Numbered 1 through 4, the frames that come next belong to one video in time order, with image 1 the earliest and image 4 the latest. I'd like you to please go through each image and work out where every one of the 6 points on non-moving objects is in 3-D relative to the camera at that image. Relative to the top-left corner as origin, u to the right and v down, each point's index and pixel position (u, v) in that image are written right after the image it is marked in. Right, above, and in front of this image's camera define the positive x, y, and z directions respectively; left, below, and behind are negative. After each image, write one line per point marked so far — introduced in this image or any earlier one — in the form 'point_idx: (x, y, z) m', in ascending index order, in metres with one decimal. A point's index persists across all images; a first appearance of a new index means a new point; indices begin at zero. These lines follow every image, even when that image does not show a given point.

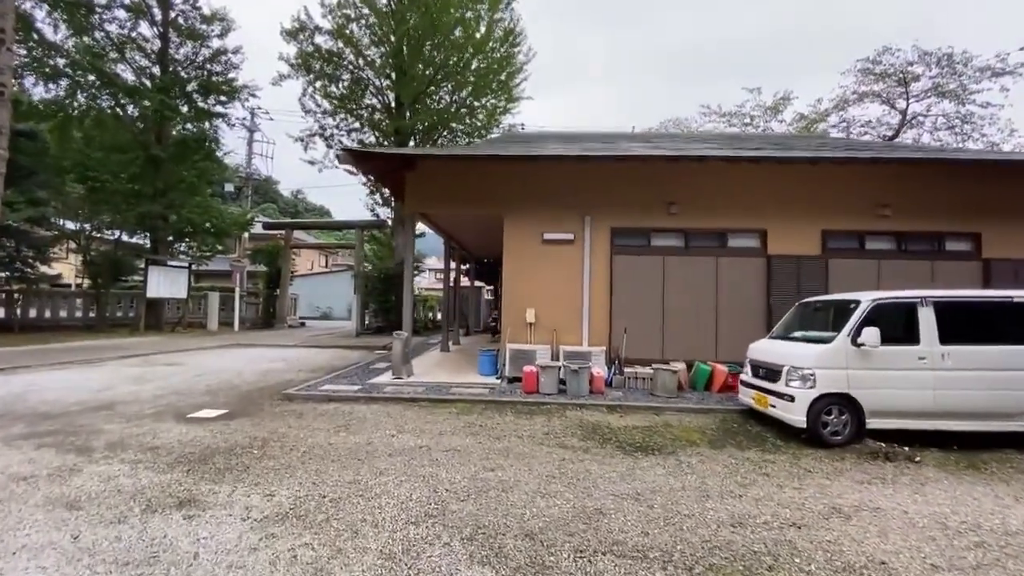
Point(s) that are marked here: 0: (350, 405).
0: (-2.3, -1.7, +6.3) m
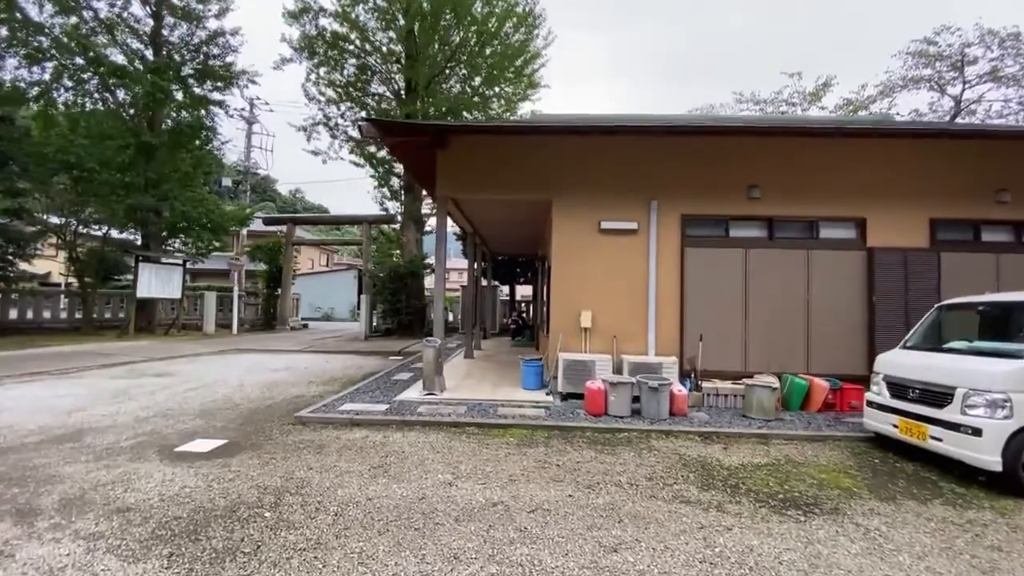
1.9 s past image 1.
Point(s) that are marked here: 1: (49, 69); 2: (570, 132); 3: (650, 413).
0: (-1.5, -1.6, +5.0) m
1: (-14.4, +6.6, +13.8) m
2: (+0.9, +2.3, +6.5) m
3: (+1.8, -1.6, +5.6) m
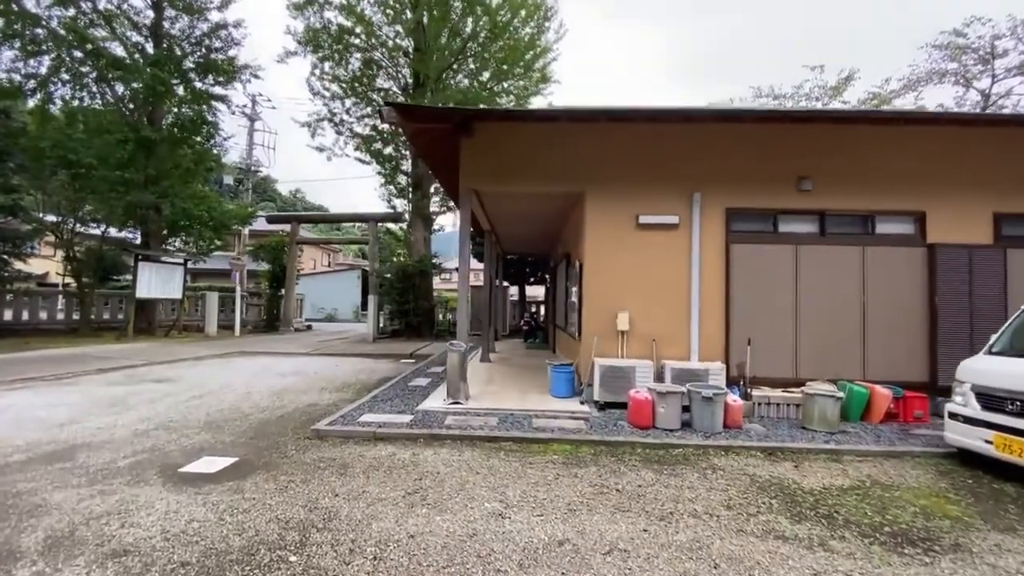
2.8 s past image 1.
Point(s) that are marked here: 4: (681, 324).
0: (-1.0, -1.6, +4.5) m
1: (-14.0, +6.6, +13.3) m
2: (+1.4, +2.3, +6.0) m
3: (+2.2, -1.6, +5.1) m
4: (+2.4, -0.5, +6.3) m
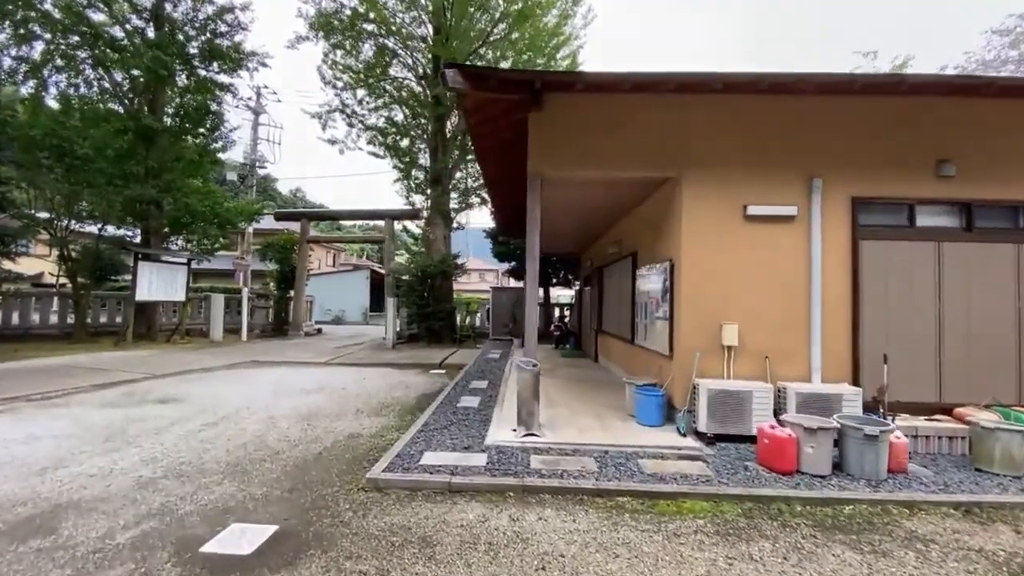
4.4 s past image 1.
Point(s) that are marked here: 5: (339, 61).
0: (-0.1, -1.7, +3.4) m
1: (-13.0, +6.6, +12.2) m
2: (+2.3, +2.2, +4.9) m
3: (+3.2, -1.7, +4.0) m
4: (+3.4, -0.6, +5.2) m
5: (-6.6, +8.7, +17.0) m
